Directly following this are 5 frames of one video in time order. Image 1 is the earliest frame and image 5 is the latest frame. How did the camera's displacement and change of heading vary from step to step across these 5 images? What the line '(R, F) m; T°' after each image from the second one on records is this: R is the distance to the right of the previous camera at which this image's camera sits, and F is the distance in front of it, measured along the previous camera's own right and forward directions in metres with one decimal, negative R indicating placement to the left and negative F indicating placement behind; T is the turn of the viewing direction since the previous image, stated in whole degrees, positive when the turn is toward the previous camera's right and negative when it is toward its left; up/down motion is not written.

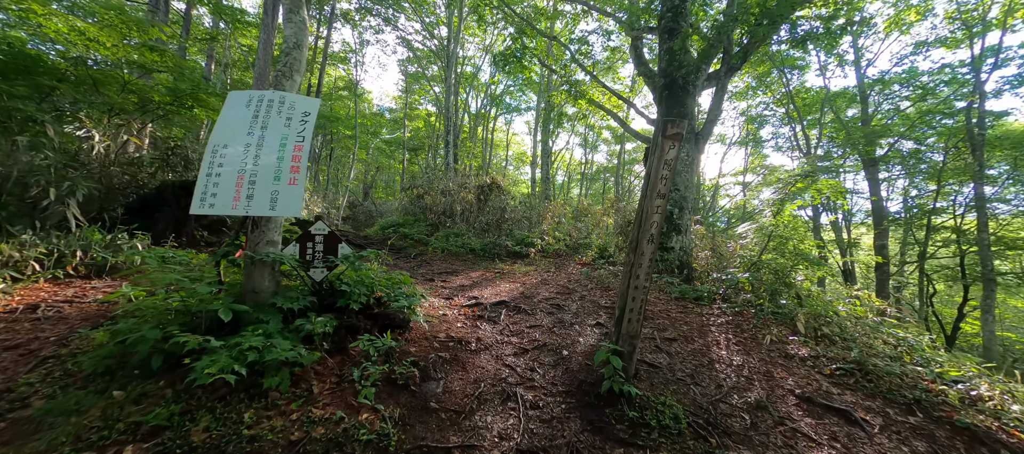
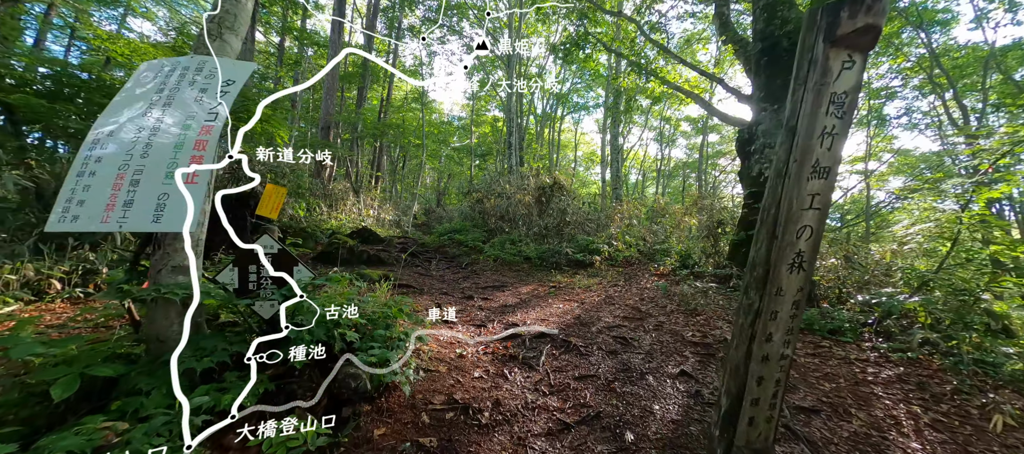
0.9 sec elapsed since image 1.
(+0.2, +1.0) m; -11°
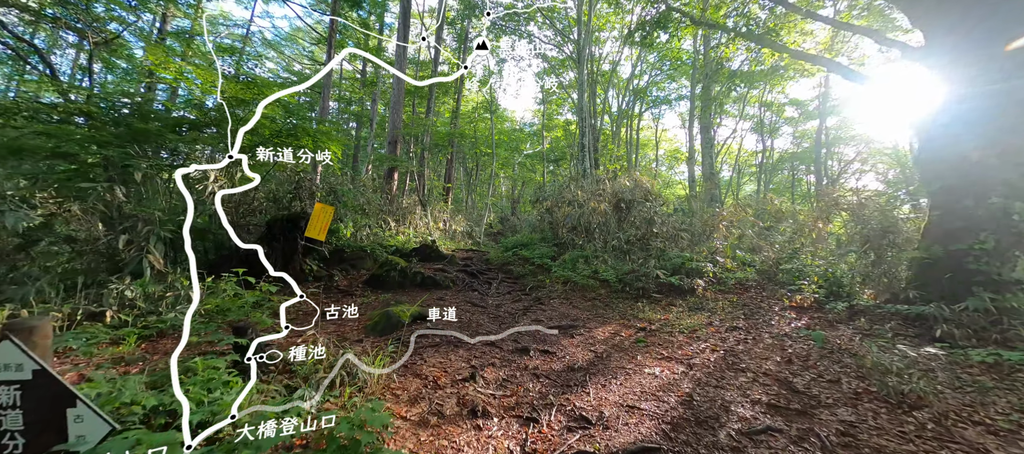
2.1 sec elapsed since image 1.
(+0.1, +1.2) m; -11°
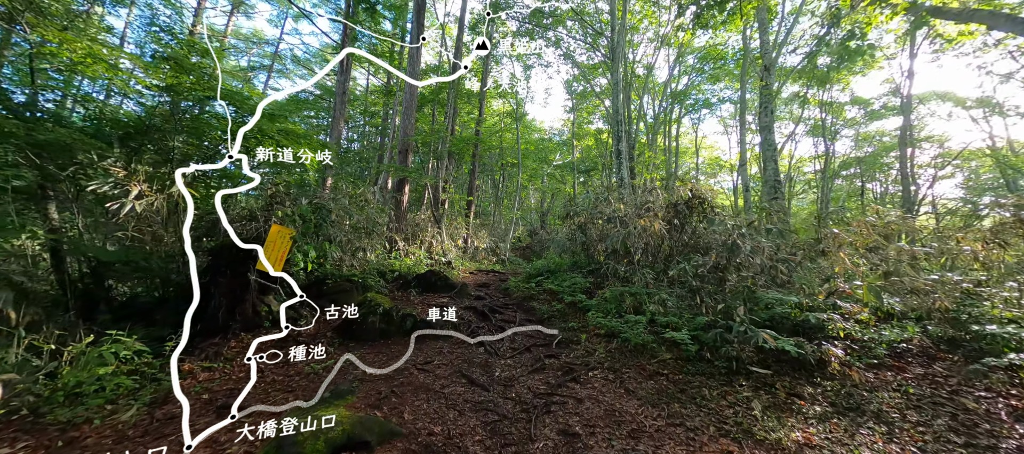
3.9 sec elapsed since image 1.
(+0.1, +1.7) m; -4°
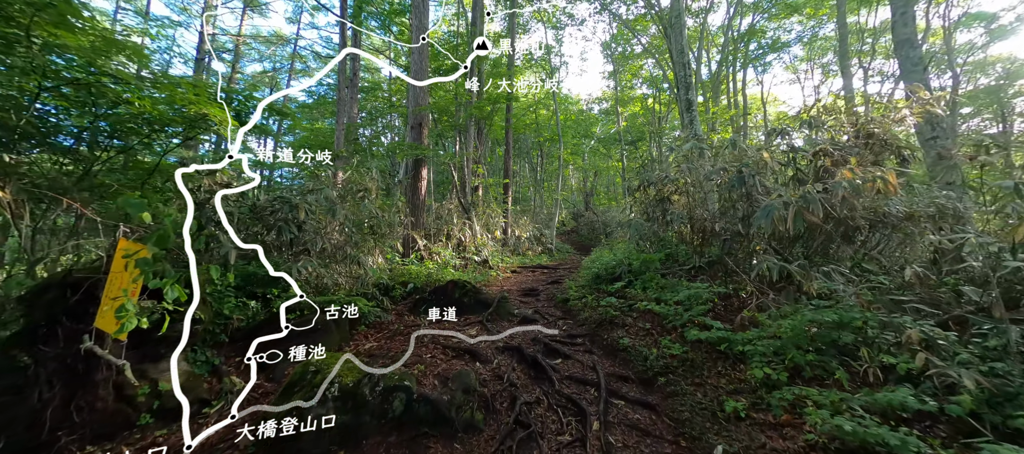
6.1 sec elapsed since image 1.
(-0.2, +2.4) m; -6°
